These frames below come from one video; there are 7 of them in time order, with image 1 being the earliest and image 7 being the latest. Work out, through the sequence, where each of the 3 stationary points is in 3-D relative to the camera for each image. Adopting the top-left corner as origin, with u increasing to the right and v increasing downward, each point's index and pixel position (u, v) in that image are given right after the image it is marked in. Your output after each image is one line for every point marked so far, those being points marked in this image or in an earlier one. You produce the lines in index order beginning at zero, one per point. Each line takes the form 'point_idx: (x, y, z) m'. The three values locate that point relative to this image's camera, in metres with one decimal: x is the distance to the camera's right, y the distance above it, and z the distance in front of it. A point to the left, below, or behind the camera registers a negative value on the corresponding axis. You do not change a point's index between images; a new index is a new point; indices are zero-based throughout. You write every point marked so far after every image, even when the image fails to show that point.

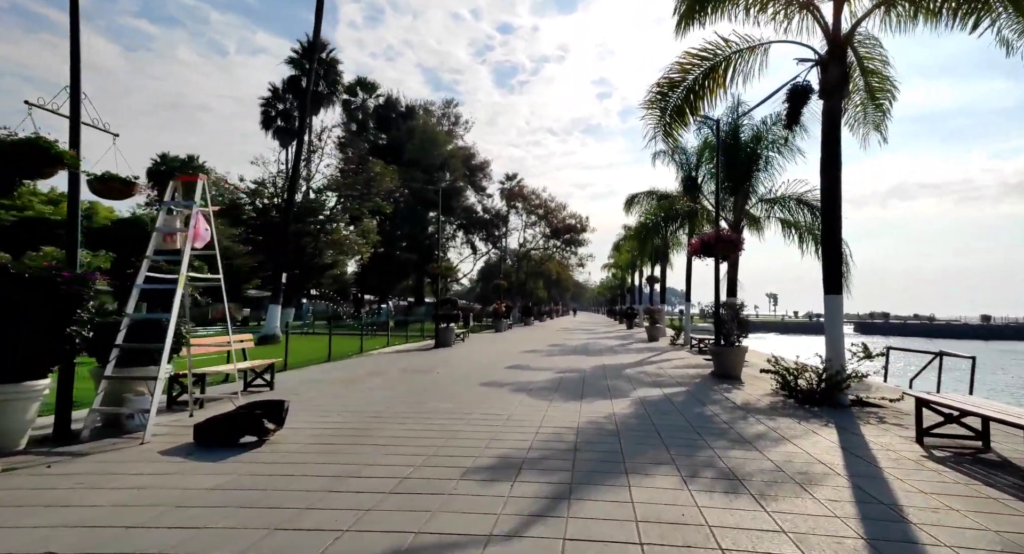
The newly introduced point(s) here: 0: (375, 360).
0: (-3.8, -2.3, +16.0) m
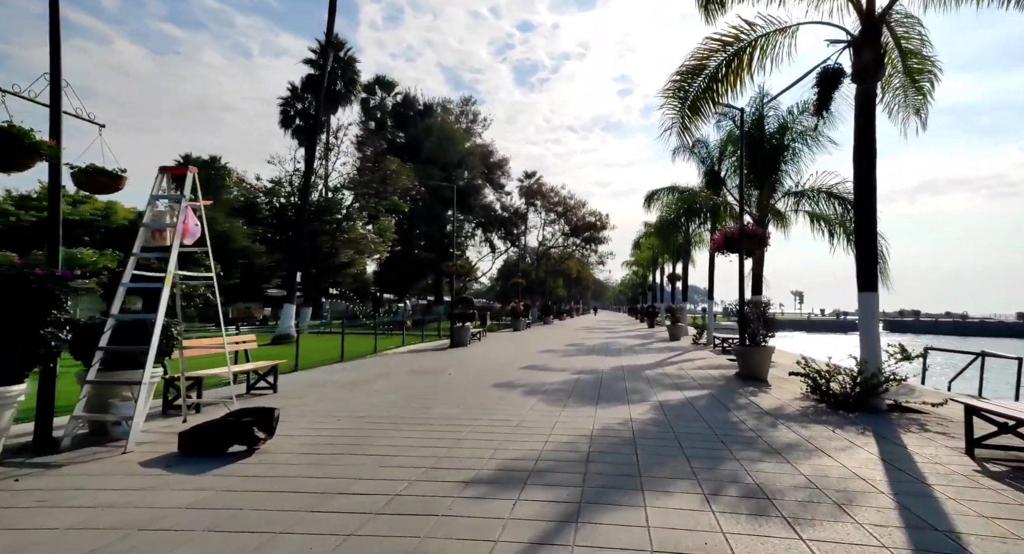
0: (-3.4, -2.3, +15.7) m
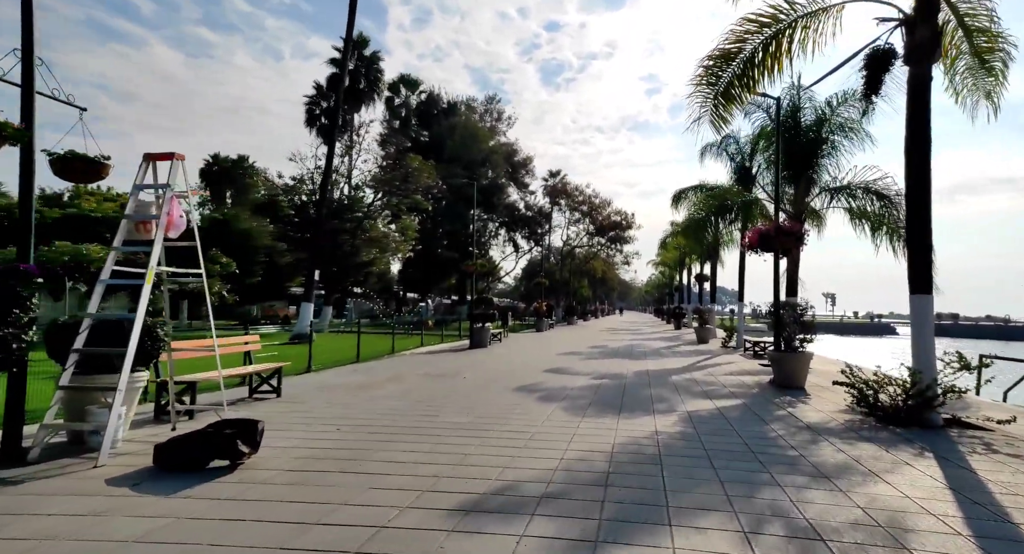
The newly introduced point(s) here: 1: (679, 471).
0: (-2.9, -2.3, +15.2) m
1: (+1.6, -1.9, +5.7) m
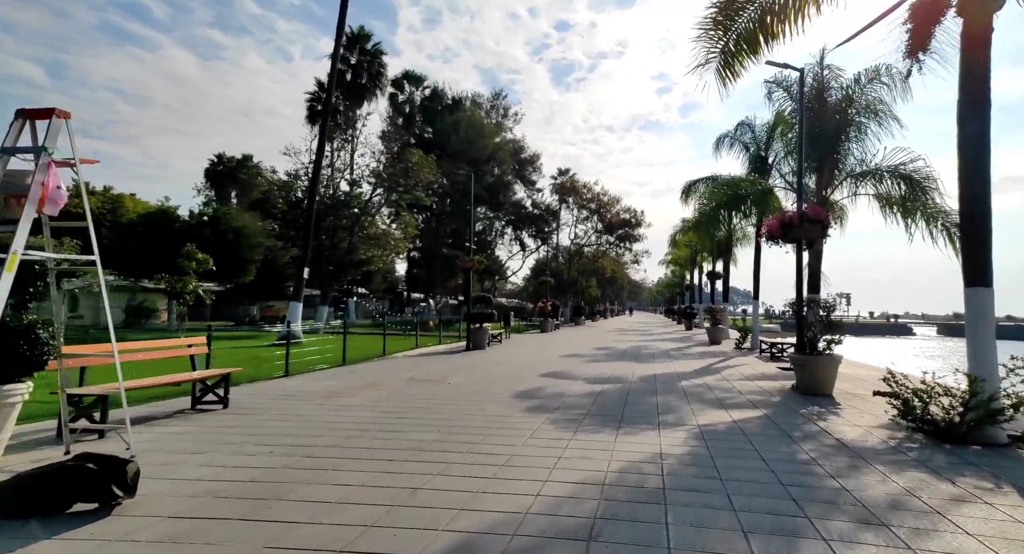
0: (-3.0, -2.2, +13.9) m
1: (+1.3, -1.8, +4.4) m
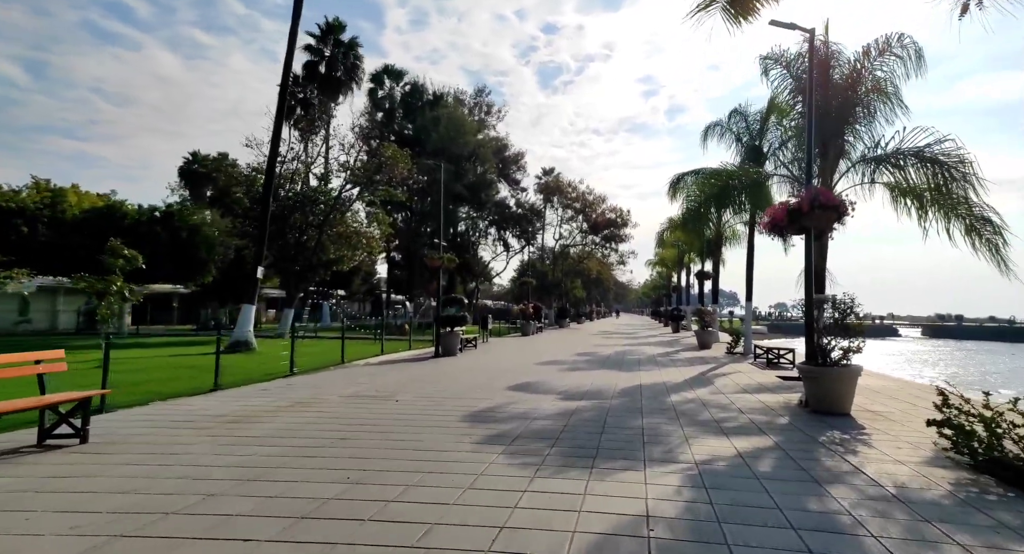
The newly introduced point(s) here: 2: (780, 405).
0: (-3.7, -2.1, +12.1) m
1: (+0.8, -1.7, +2.6) m
2: (+4.6, -2.2, +9.9) m
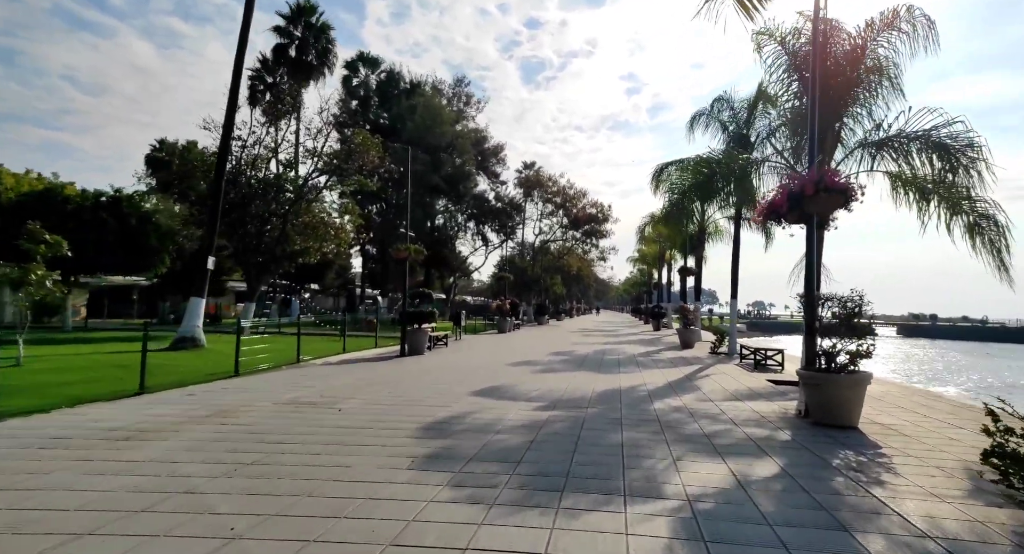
0: (-4.4, -1.9, +10.7) m
1: (+0.5, -1.6, +1.4) m
2: (+4.0, -2.1, +8.8) m
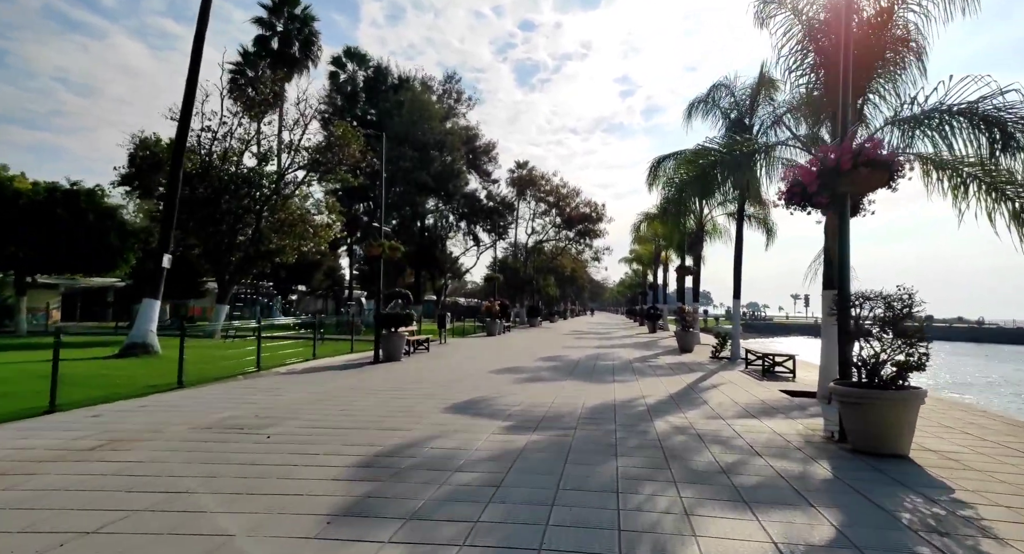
0: (-4.7, -1.9, +9.1) m
1: (+0.2, -1.5, -0.2) m
2: (+3.7, -2.0, +7.3) m
